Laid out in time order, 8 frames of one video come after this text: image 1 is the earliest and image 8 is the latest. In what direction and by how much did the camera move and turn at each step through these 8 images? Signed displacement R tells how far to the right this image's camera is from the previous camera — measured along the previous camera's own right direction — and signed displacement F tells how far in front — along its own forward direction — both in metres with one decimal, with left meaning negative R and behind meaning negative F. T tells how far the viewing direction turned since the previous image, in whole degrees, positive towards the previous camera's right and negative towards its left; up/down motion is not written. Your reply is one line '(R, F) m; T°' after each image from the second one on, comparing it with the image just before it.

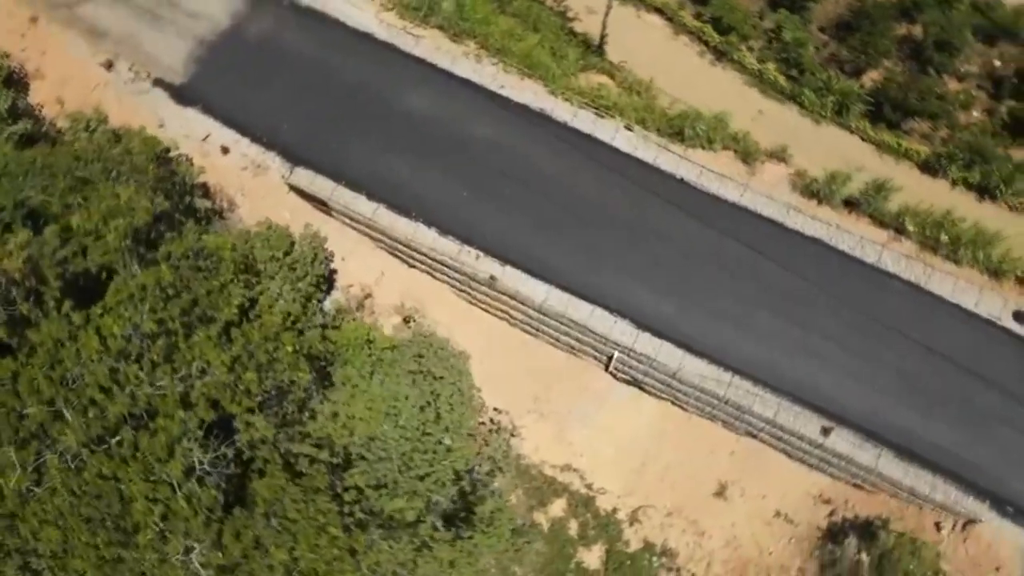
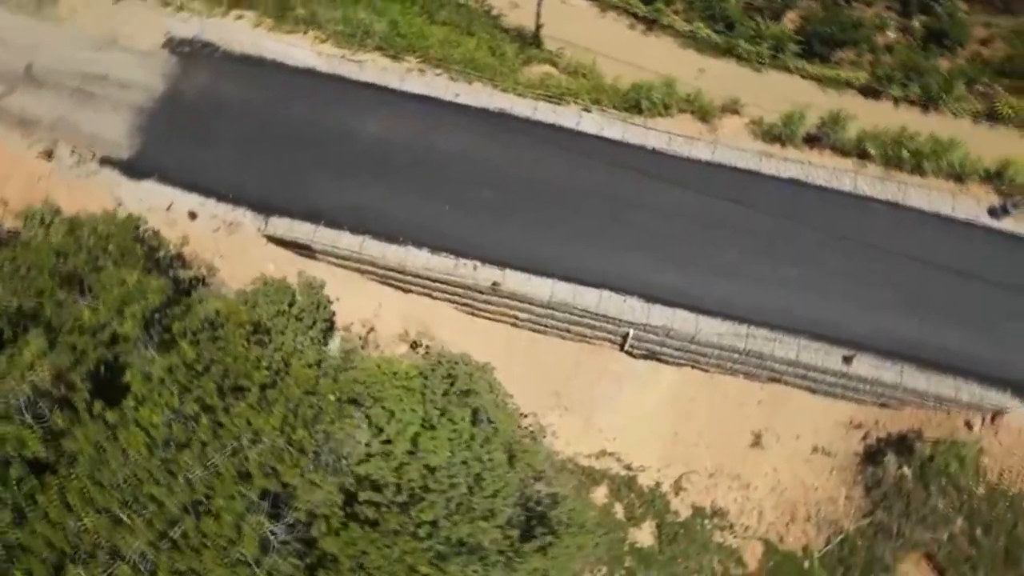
(-1.1, +0.1) m; +4°
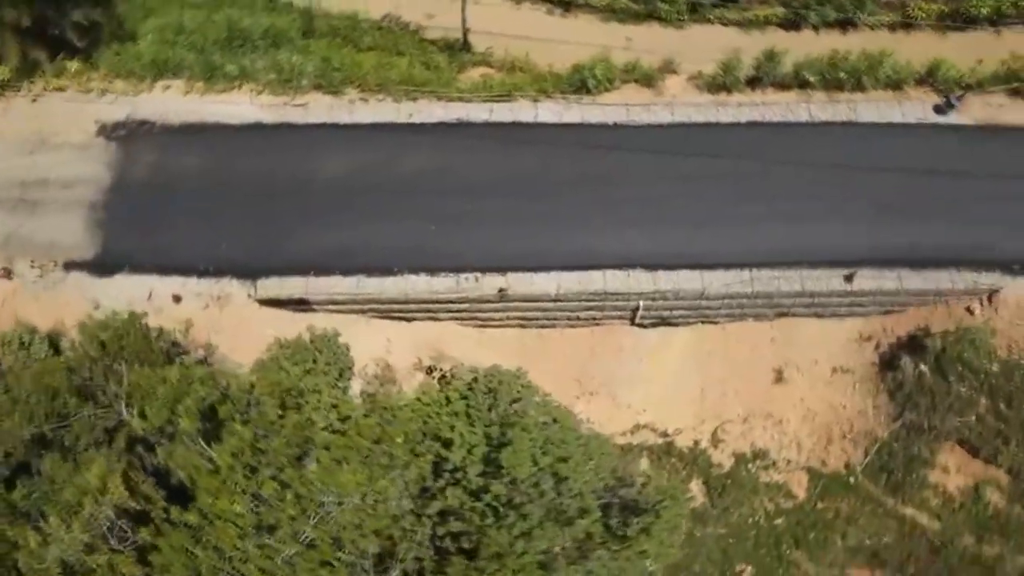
(-1.3, +0.1) m; +5°
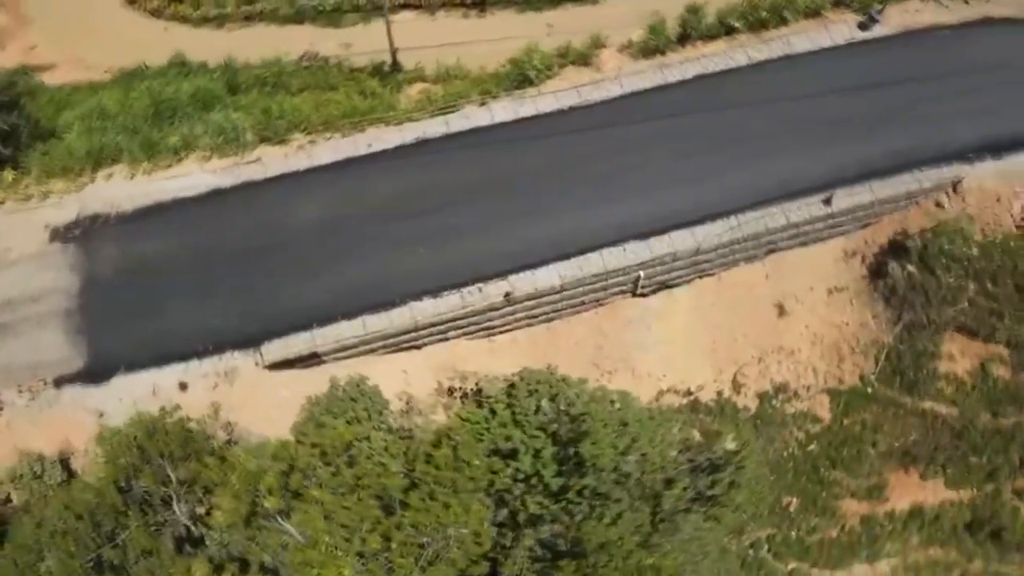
(-1.3, +0.1) m; +5°
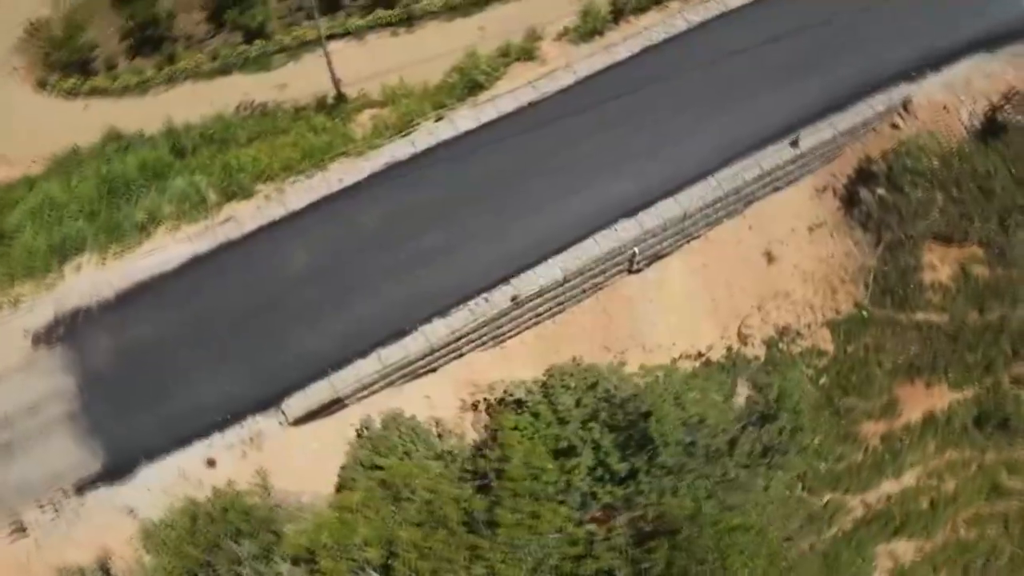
(-1.1, +0.1) m; +4°
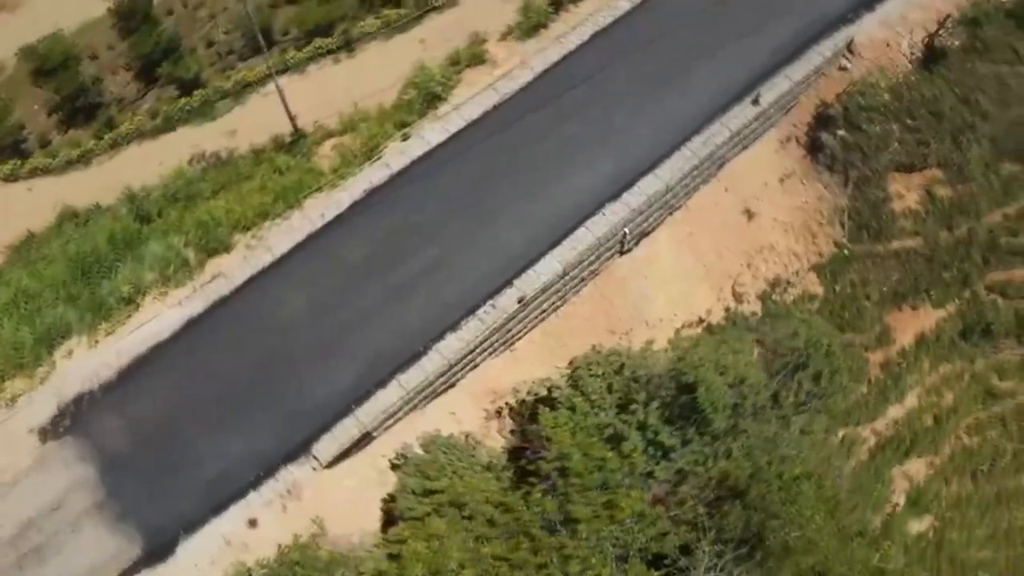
(-1.0, 0.0) m; +4°
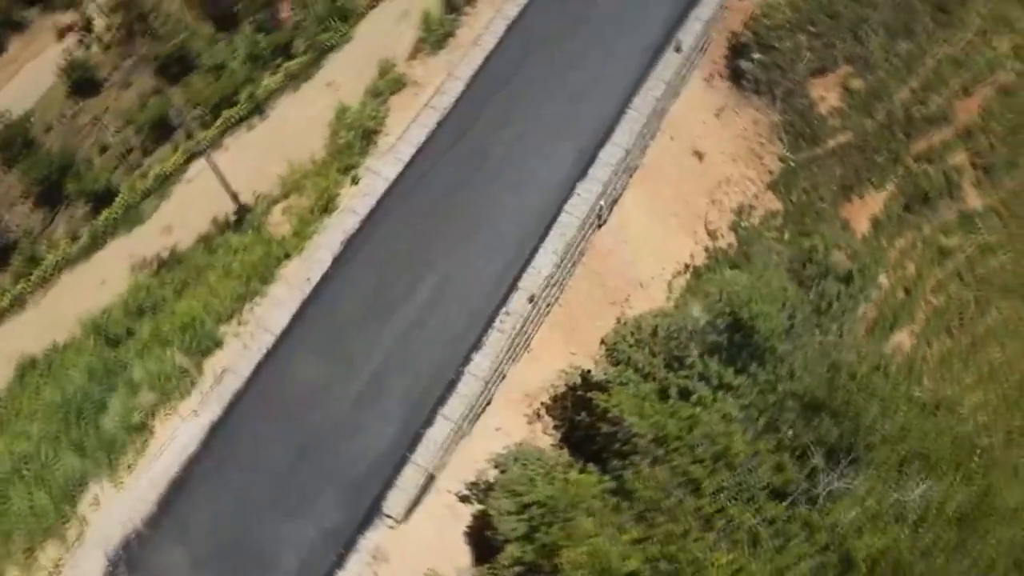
(-1.7, +0.1) m; +6°
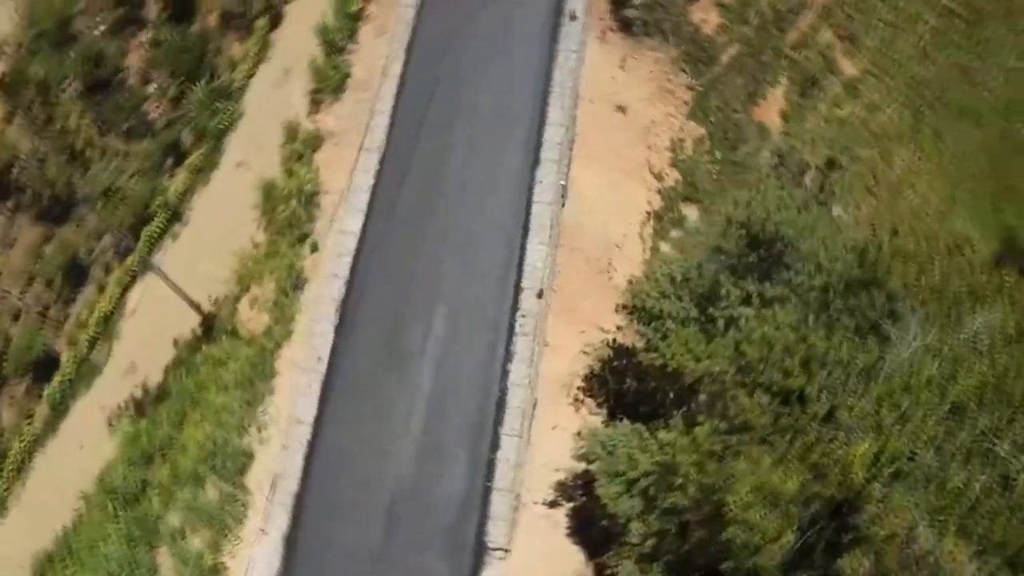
(-1.9, +0.1) m; +8°
